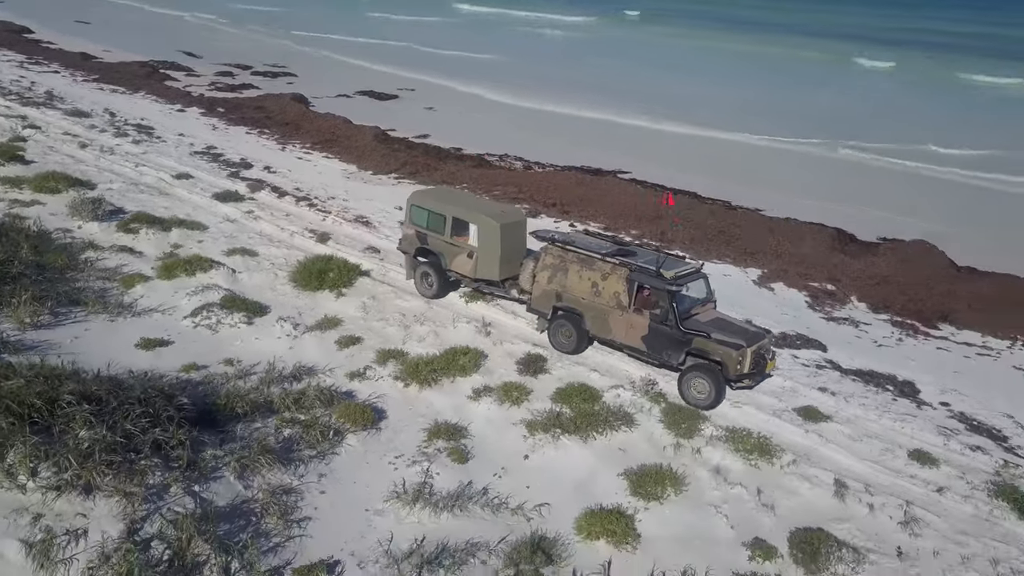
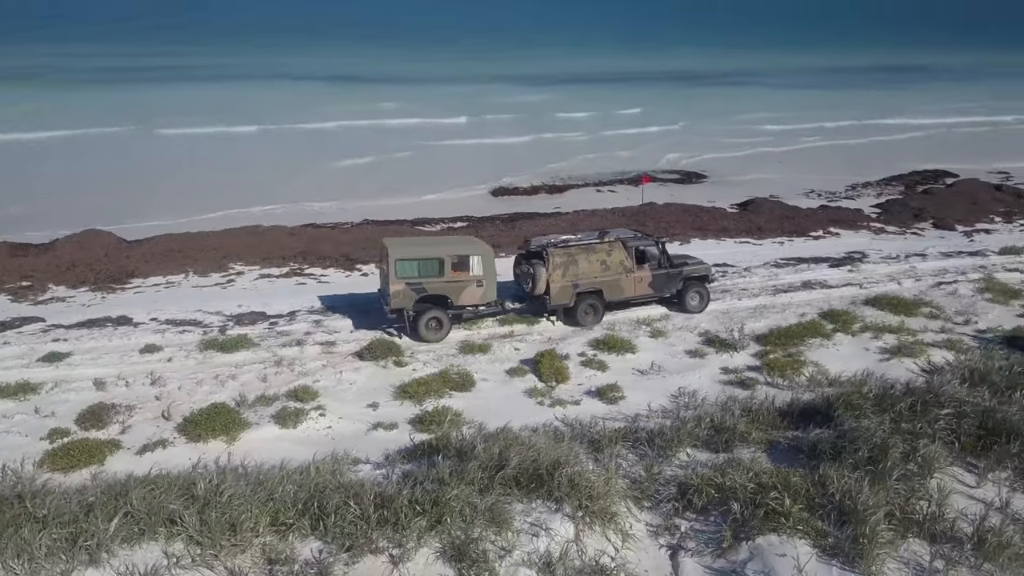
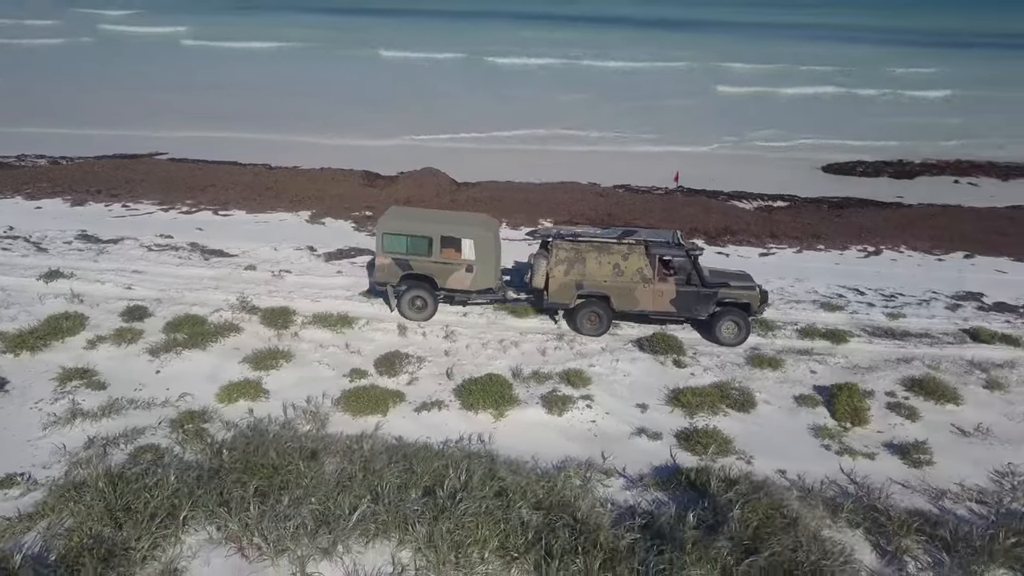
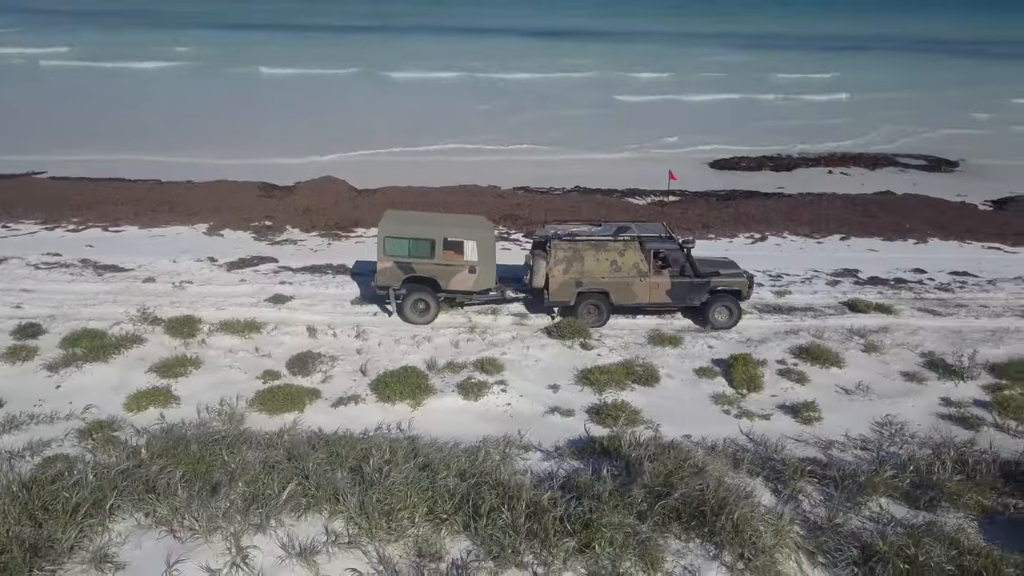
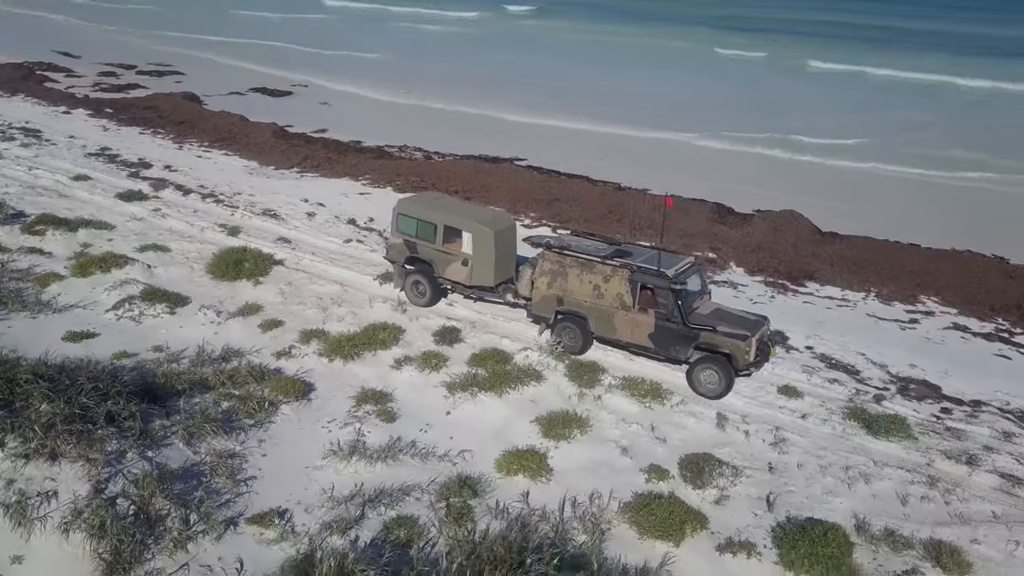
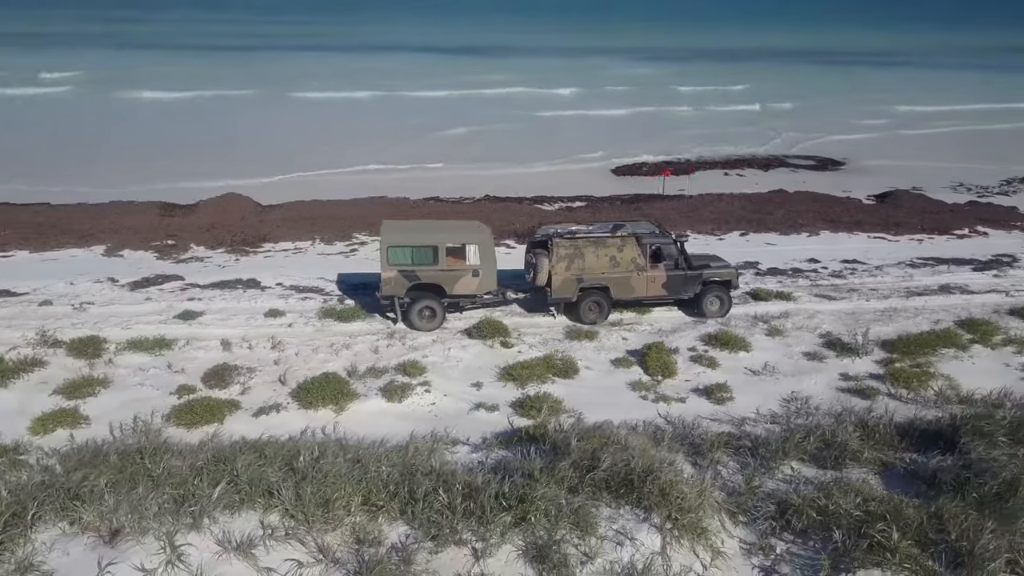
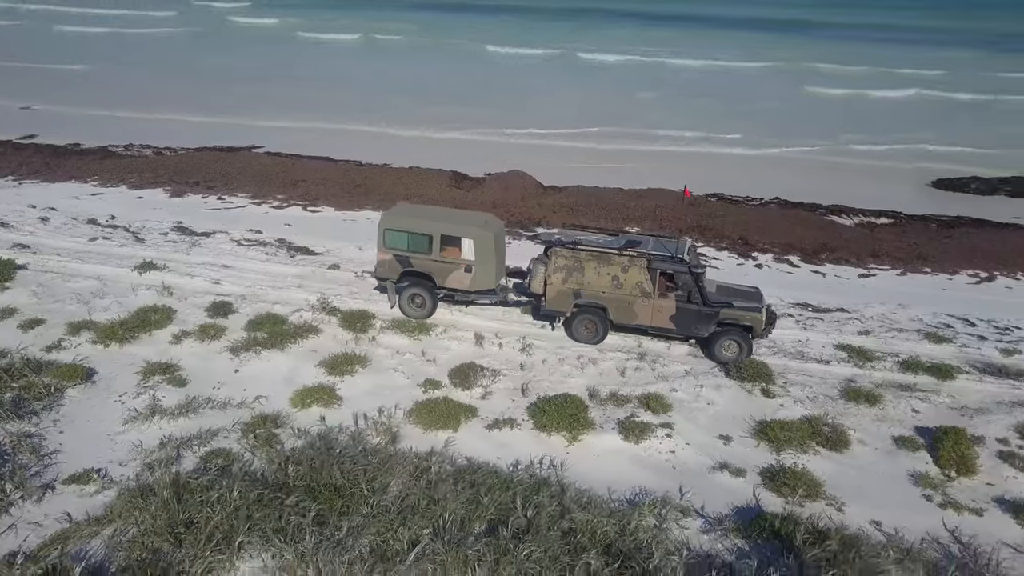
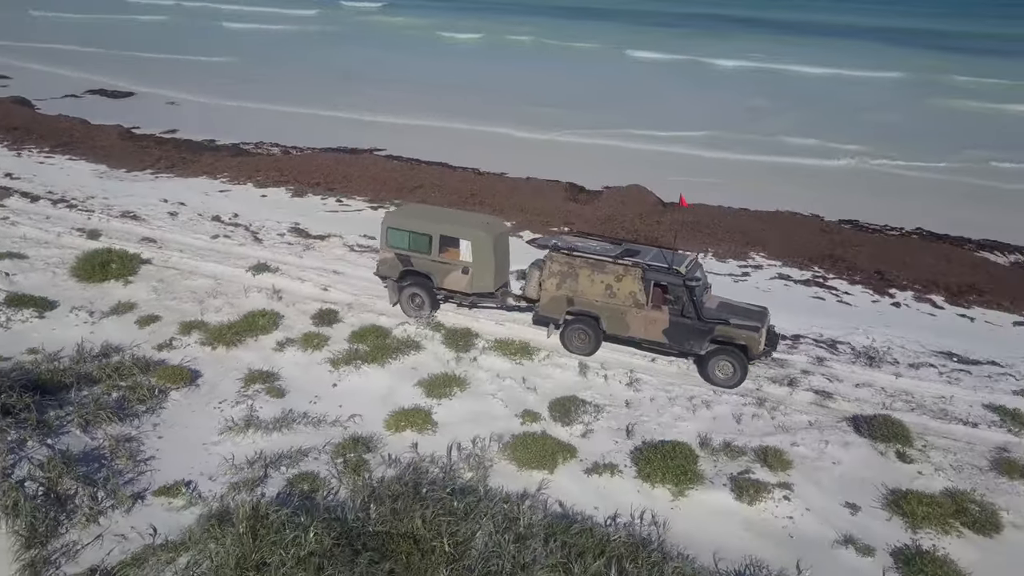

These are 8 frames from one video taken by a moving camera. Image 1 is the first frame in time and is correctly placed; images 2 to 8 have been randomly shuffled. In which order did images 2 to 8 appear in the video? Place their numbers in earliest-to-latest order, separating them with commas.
5, 8, 7, 3, 4, 6, 2
